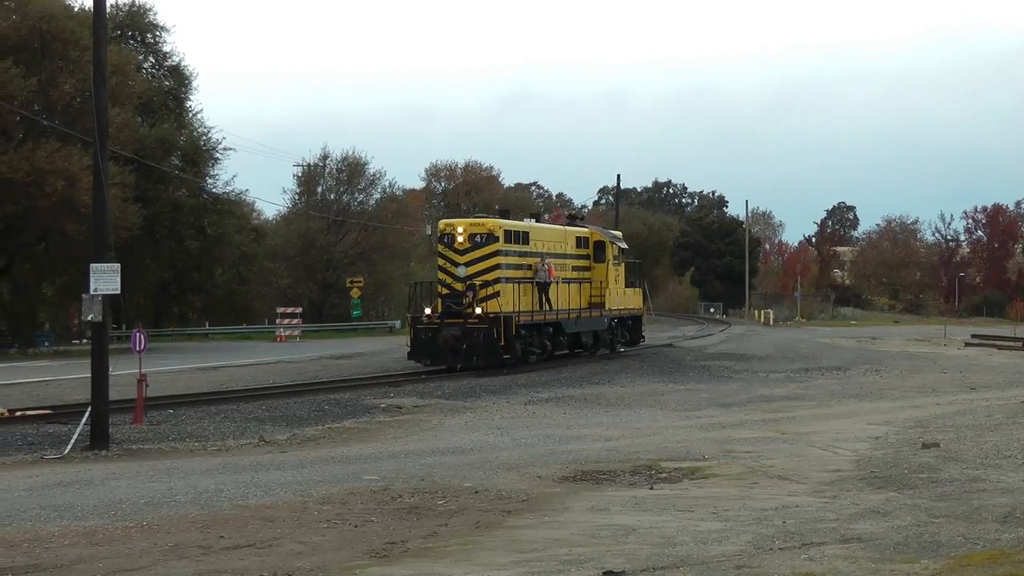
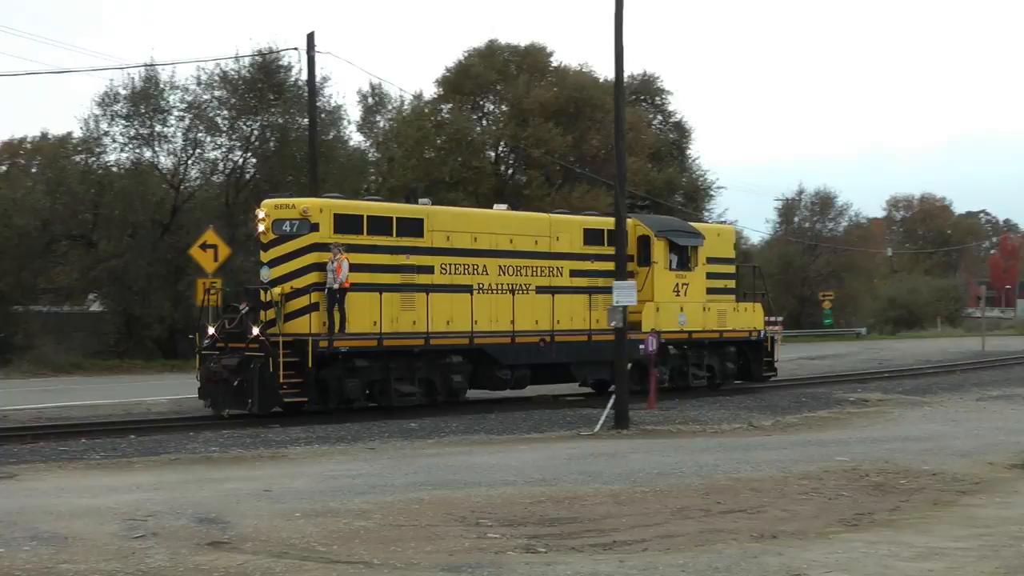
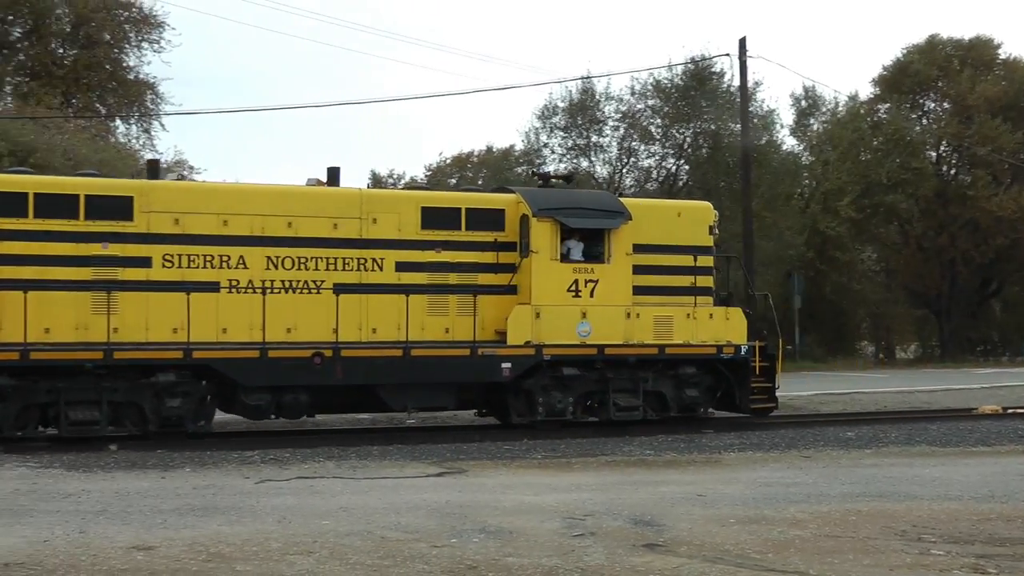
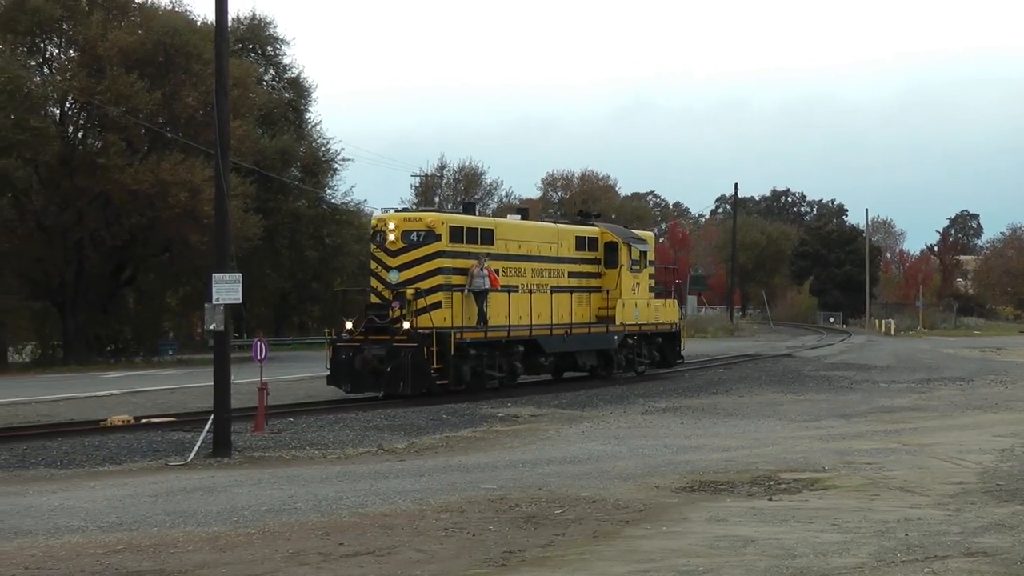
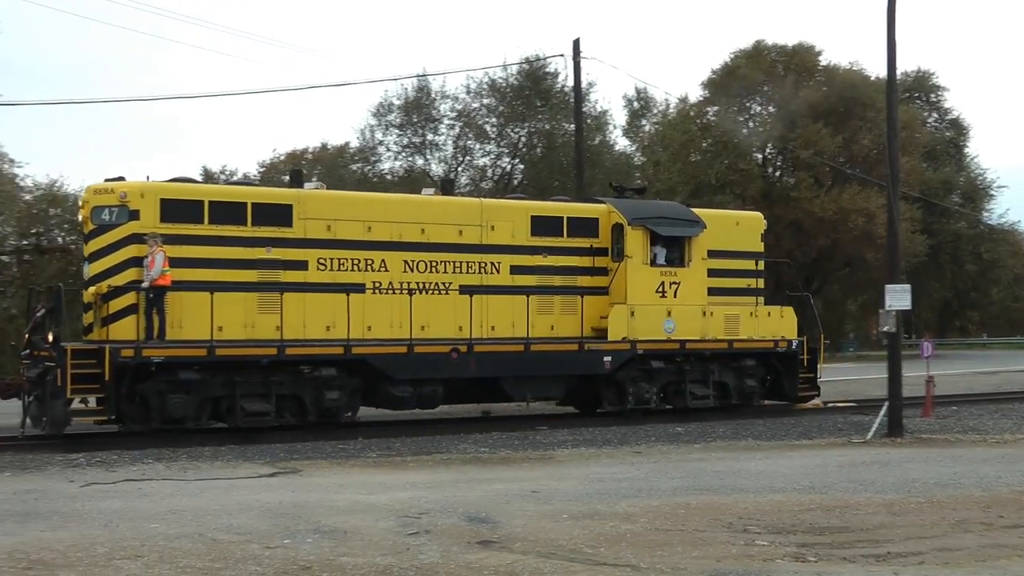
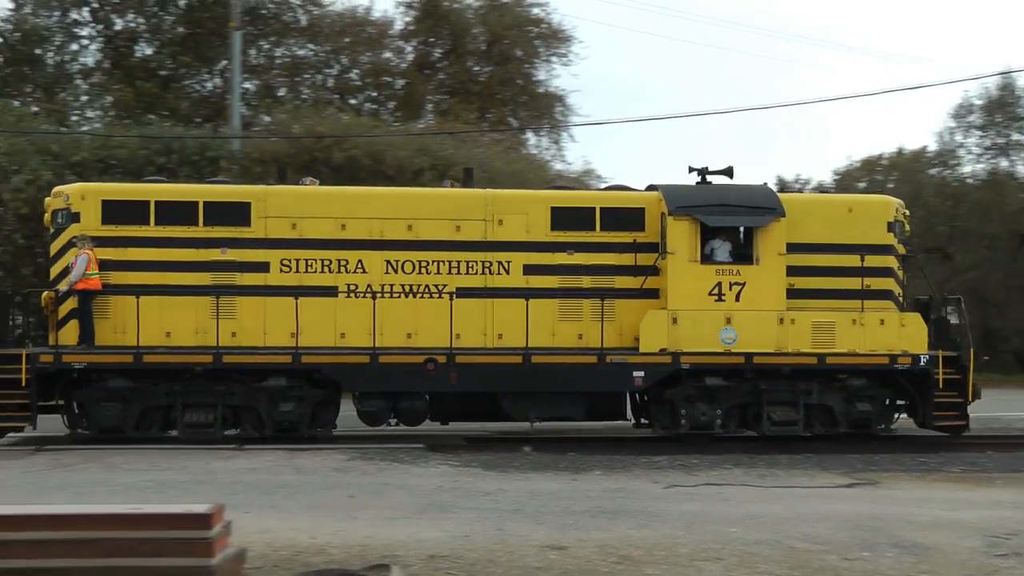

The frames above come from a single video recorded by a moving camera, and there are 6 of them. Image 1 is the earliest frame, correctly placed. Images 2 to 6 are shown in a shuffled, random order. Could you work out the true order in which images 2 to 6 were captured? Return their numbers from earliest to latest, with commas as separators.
4, 2, 5, 3, 6
